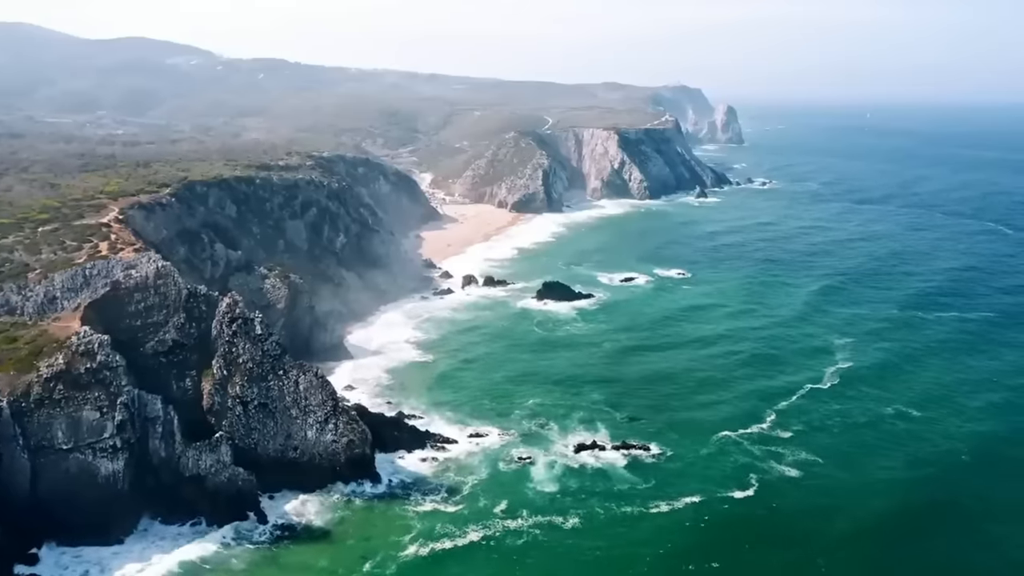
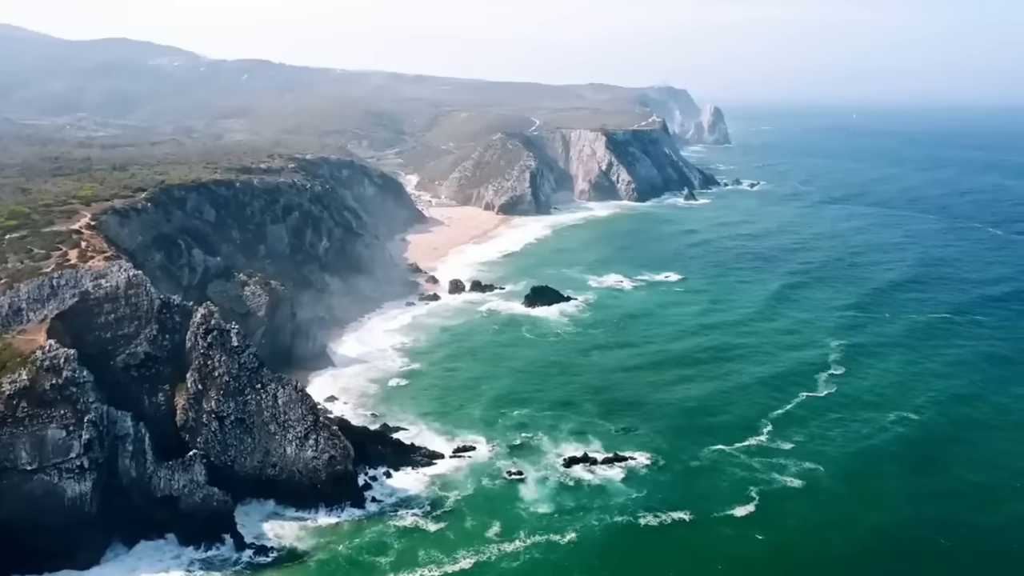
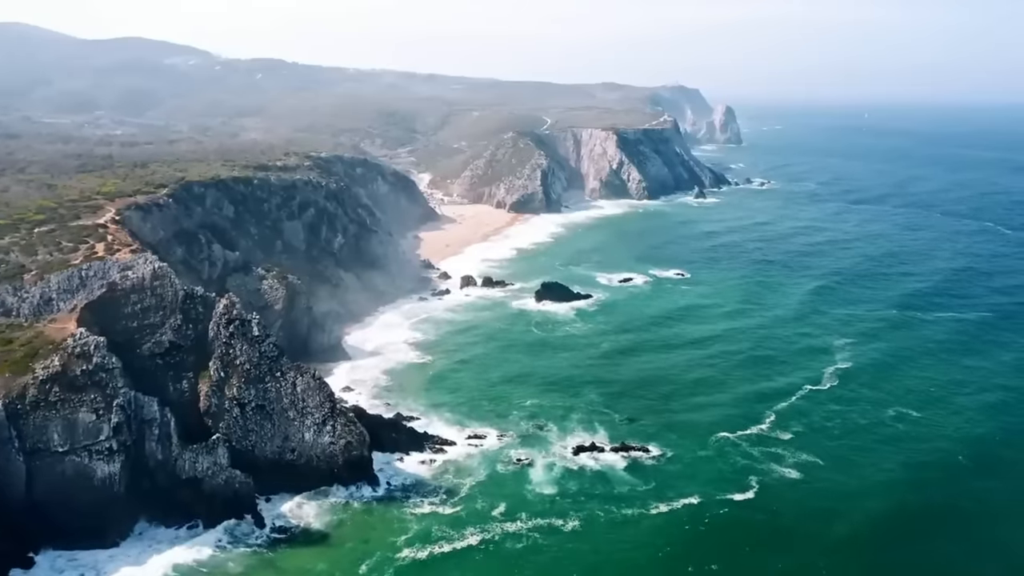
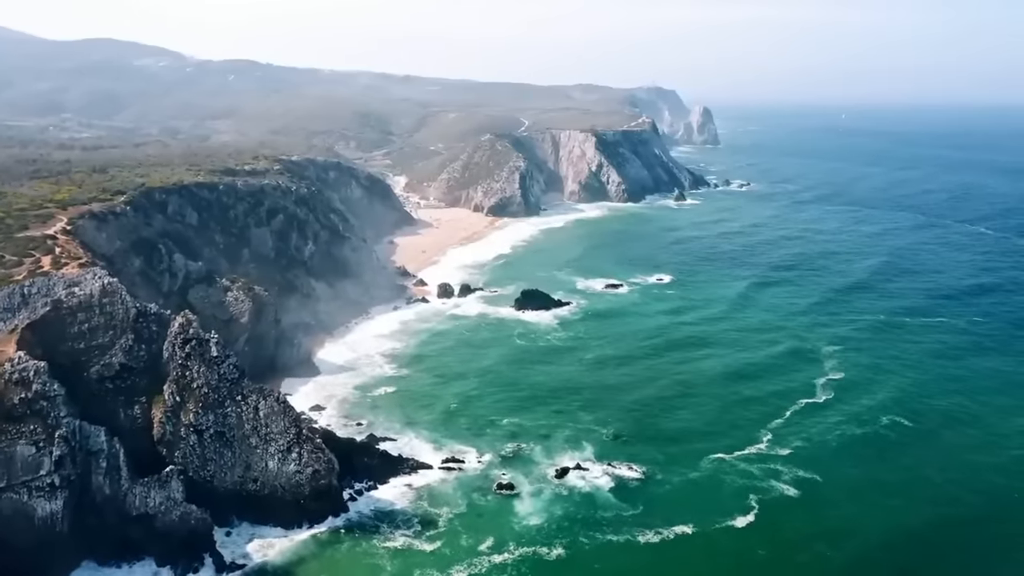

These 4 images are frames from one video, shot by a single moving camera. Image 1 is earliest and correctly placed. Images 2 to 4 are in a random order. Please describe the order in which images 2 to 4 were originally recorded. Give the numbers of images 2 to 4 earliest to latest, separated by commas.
3, 2, 4
